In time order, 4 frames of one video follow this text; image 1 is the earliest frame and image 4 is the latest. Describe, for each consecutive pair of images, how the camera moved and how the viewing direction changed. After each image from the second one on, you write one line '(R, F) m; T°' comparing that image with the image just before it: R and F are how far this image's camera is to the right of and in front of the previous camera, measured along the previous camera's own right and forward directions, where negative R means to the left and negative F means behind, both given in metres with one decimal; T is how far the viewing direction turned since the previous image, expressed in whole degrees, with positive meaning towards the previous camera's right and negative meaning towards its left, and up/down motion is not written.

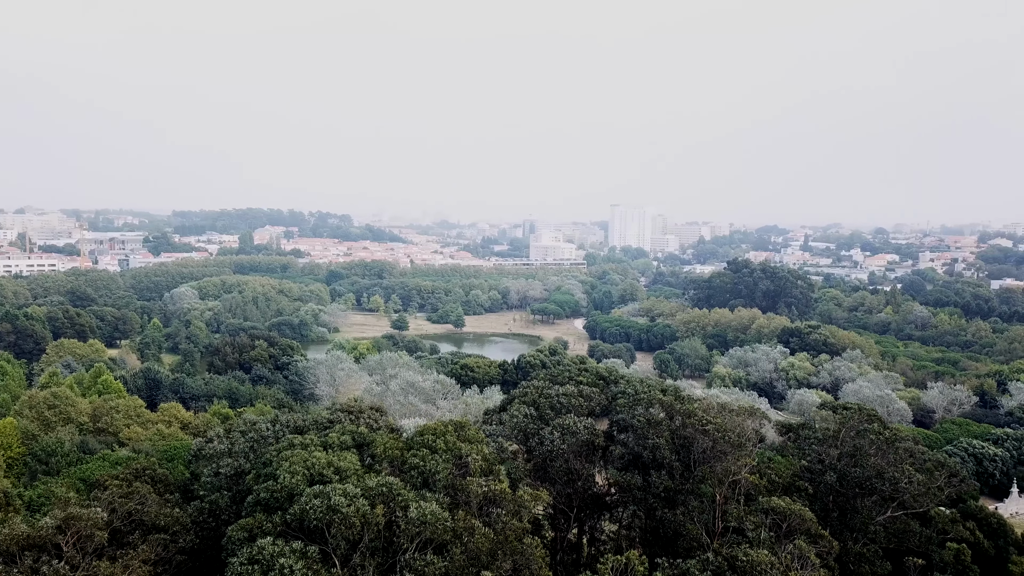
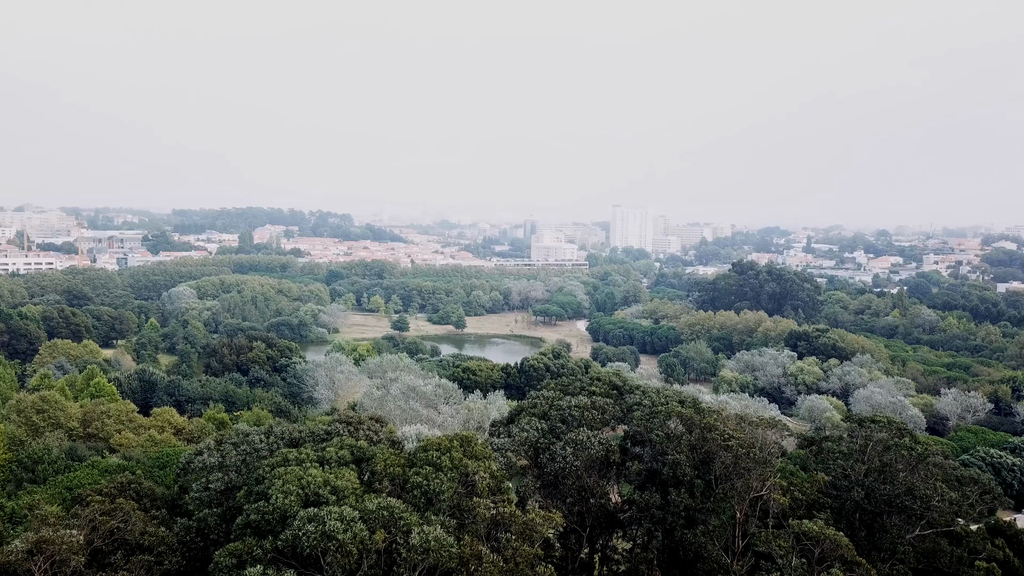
(-0.2, +0.7) m; 0°
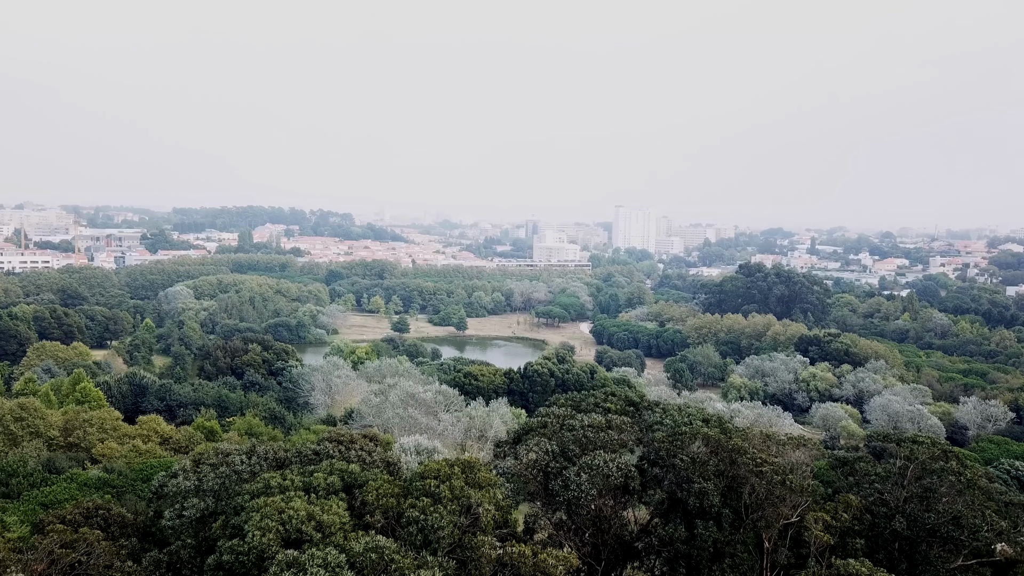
(-0.1, +1.0) m; 0°
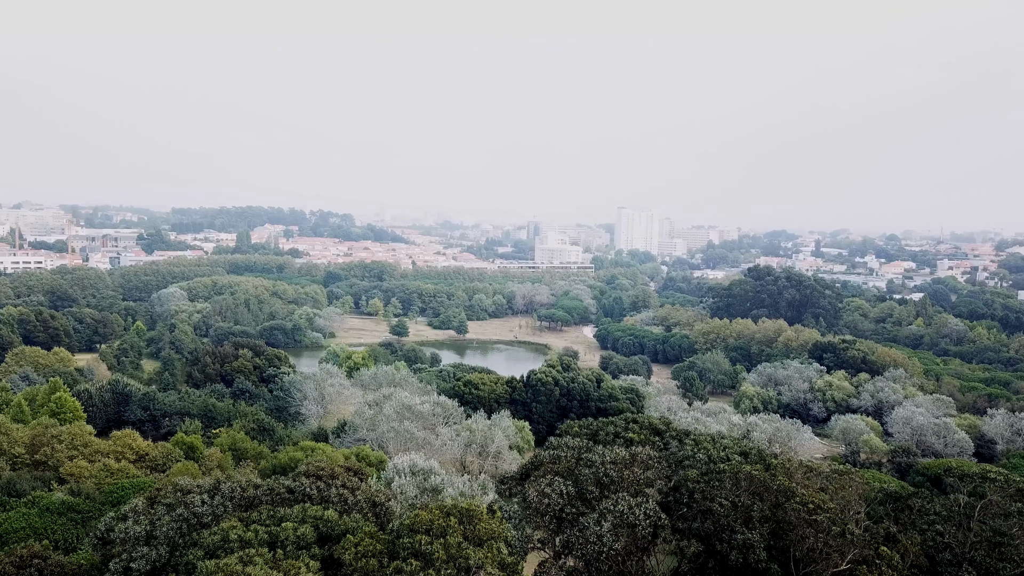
(-0.1, +1.5) m; 0°
